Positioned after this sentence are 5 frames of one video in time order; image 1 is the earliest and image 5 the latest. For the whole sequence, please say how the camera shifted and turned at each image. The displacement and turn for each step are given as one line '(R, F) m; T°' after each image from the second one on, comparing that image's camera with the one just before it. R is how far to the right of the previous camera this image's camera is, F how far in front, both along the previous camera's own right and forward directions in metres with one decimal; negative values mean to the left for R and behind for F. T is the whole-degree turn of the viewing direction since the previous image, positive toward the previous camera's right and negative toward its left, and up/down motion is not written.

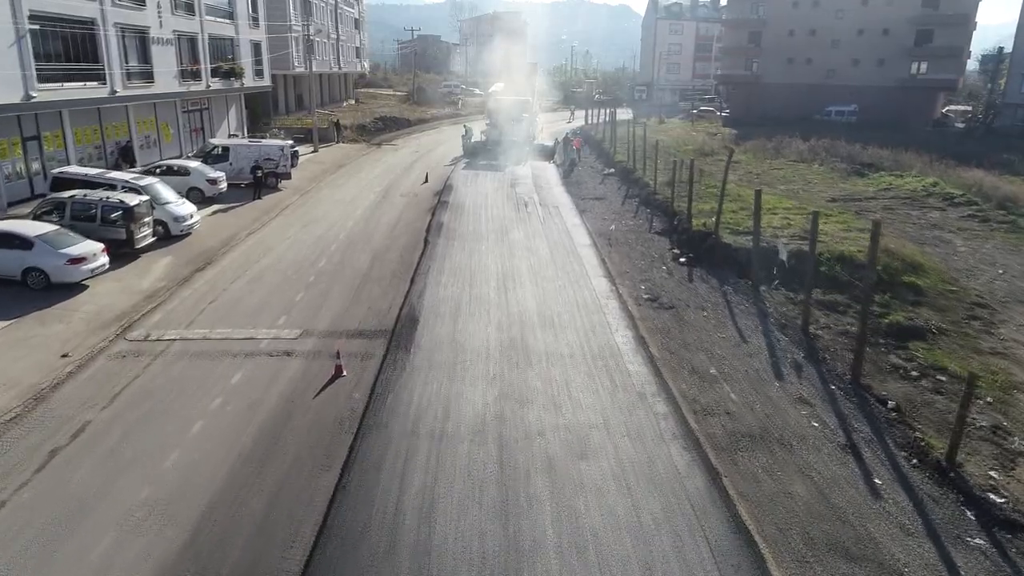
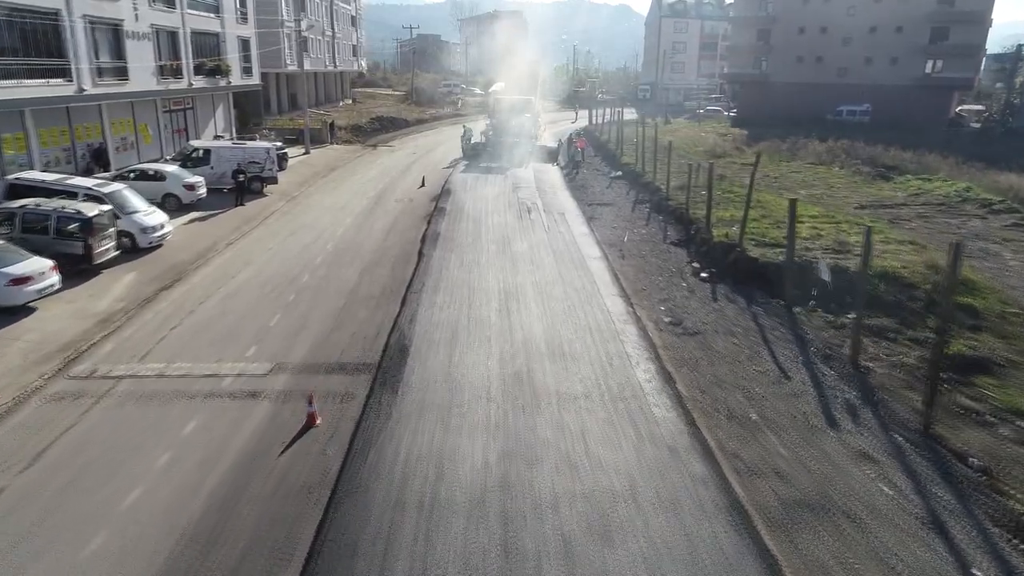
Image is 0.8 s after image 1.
(-0.1, +1.9) m; 0°
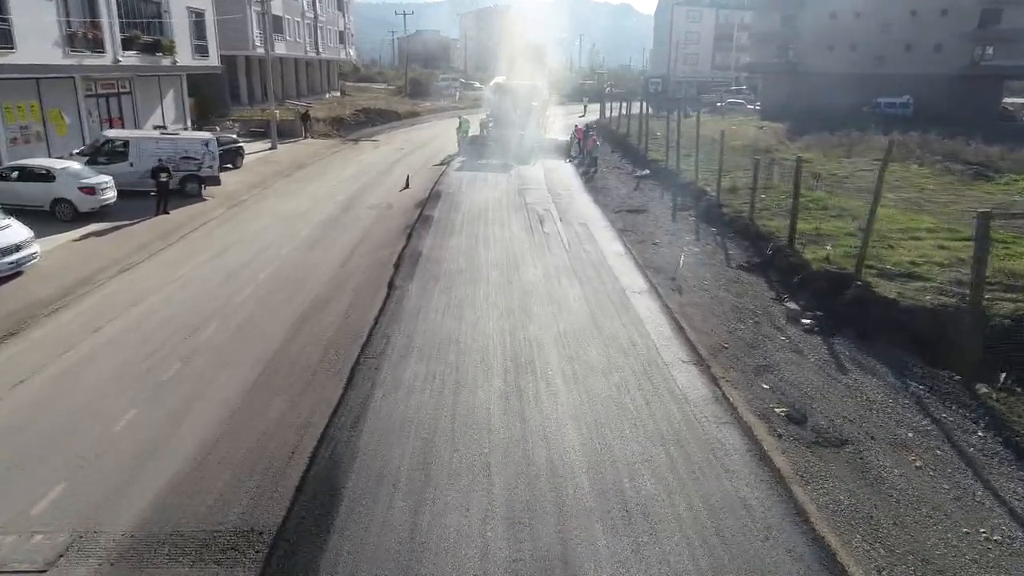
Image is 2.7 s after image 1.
(-0.2, +5.7) m; 0°
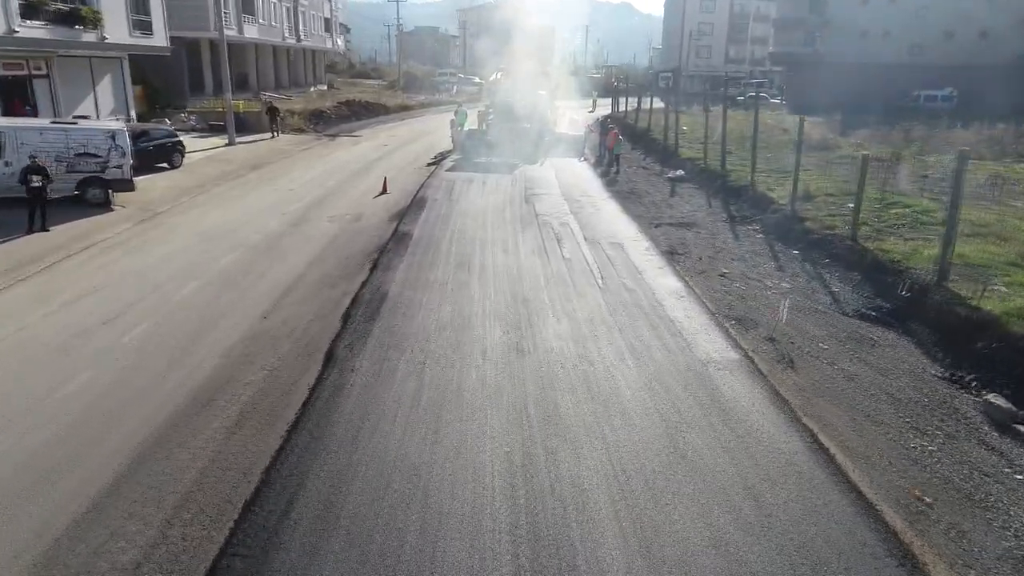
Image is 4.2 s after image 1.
(-0.1, +5.0) m; 0°
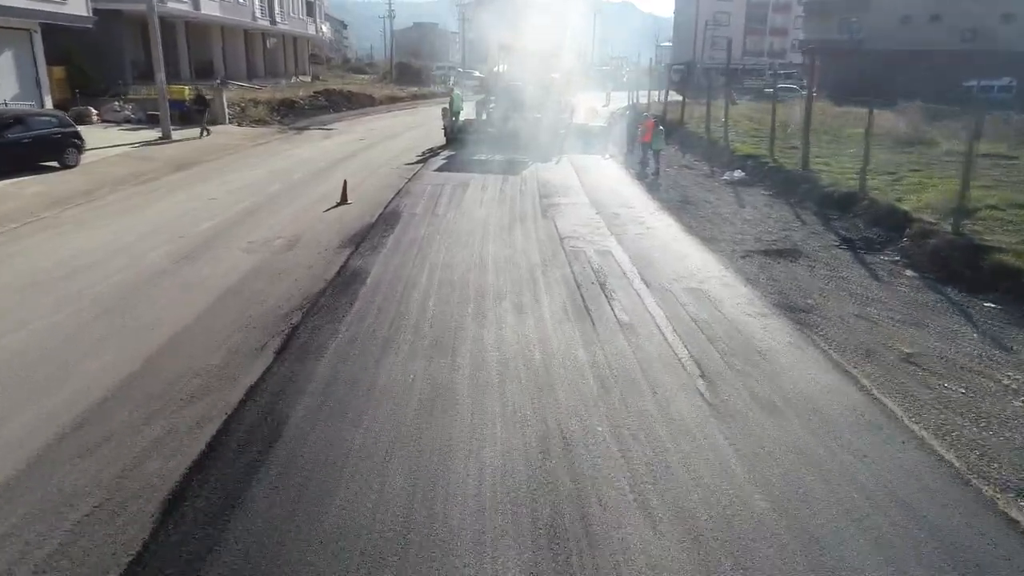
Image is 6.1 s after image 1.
(-0.2, +5.3) m; 0°
